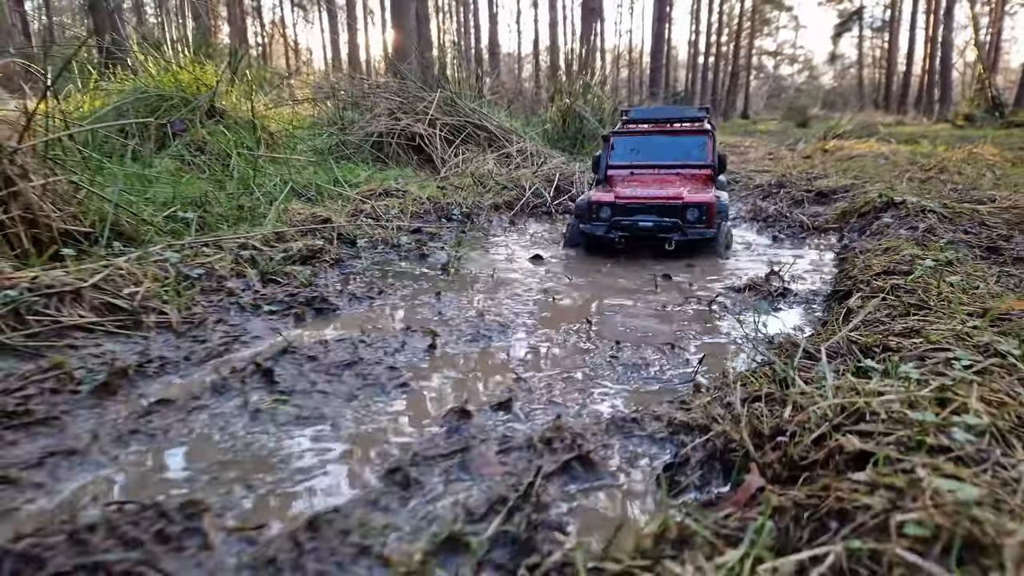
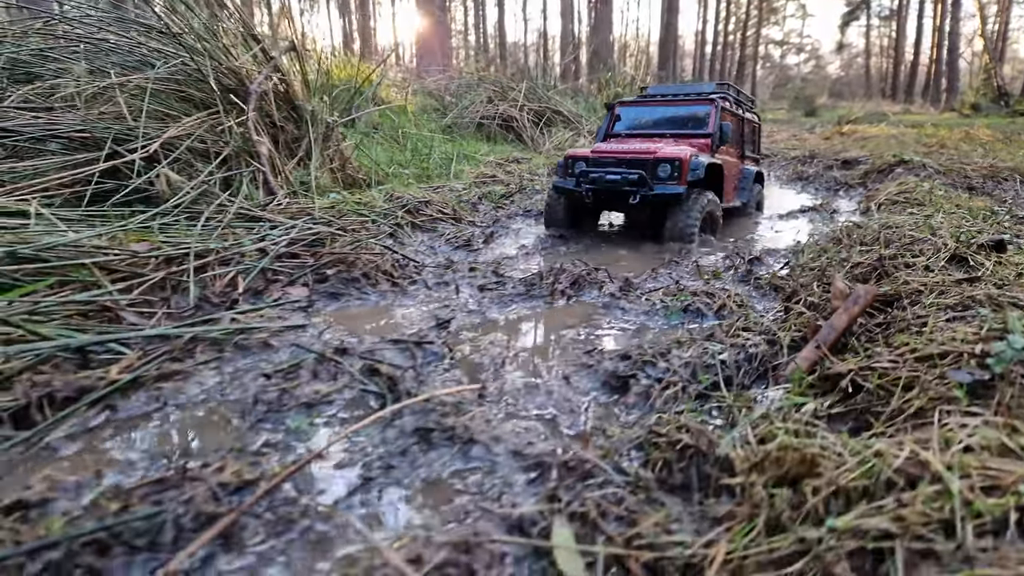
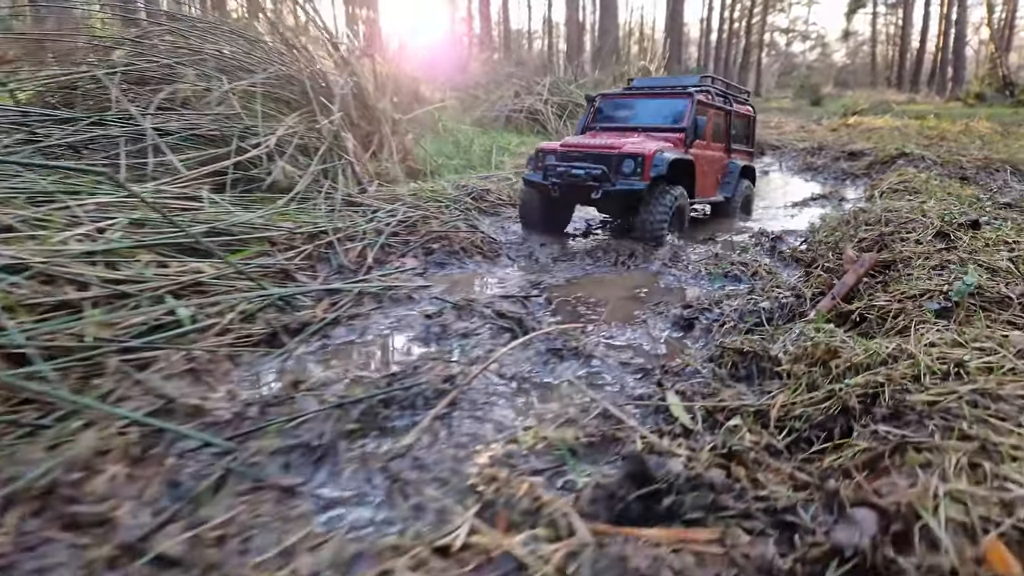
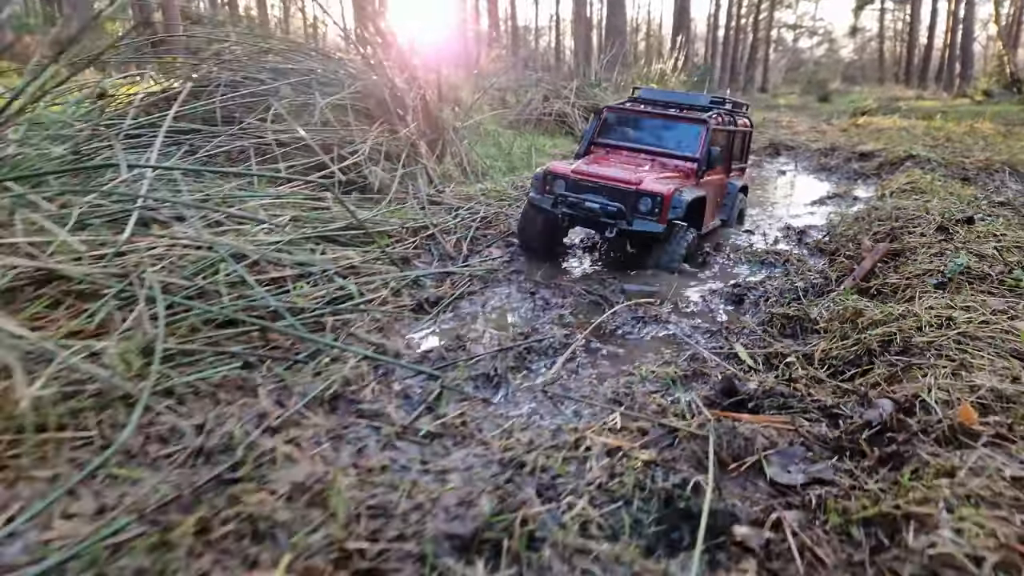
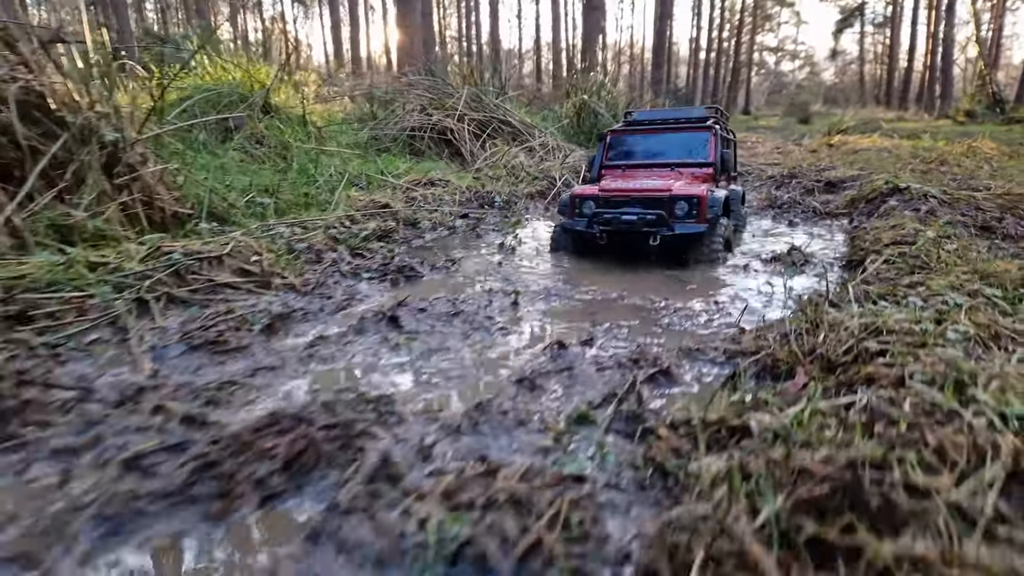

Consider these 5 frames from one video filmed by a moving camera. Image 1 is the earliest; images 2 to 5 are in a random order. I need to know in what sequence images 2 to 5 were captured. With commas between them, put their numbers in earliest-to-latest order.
5, 2, 3, 4
